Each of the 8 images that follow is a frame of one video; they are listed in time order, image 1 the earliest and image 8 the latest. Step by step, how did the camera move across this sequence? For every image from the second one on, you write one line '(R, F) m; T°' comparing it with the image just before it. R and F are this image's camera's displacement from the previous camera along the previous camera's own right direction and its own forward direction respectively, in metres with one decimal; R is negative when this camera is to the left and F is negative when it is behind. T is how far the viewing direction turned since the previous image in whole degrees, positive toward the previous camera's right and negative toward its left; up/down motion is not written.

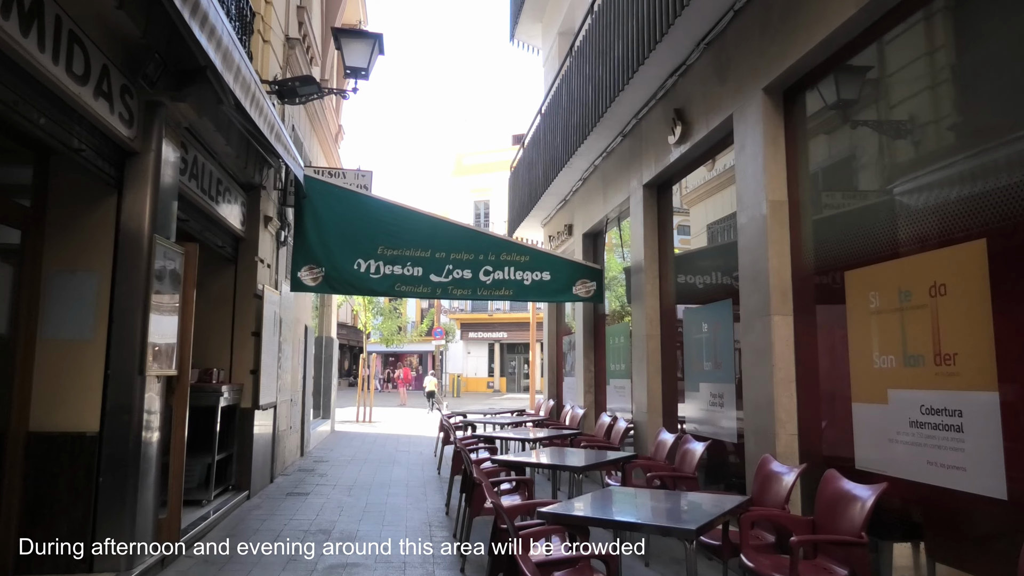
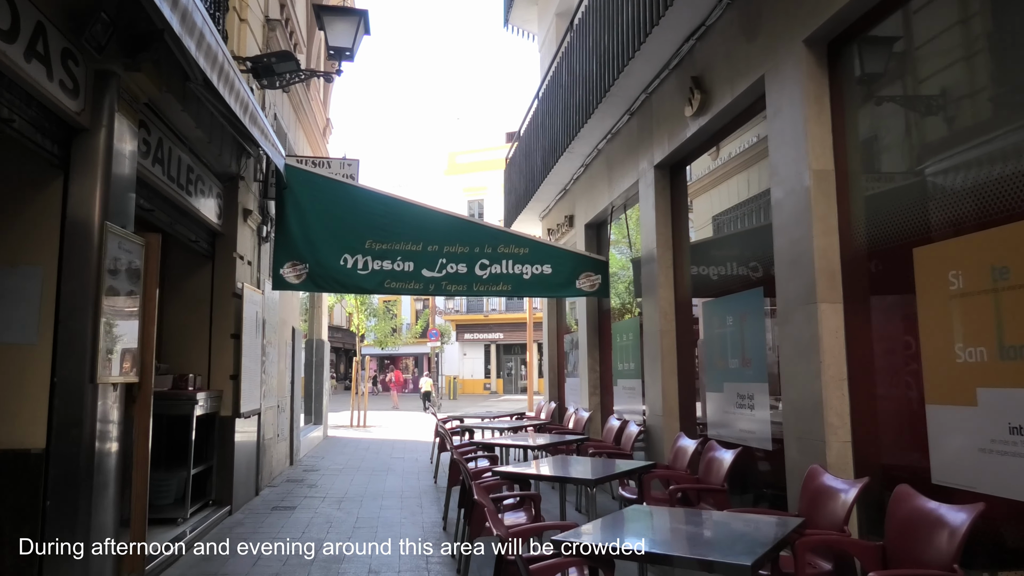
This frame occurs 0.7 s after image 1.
(-0.1, +0.6) m; +1°
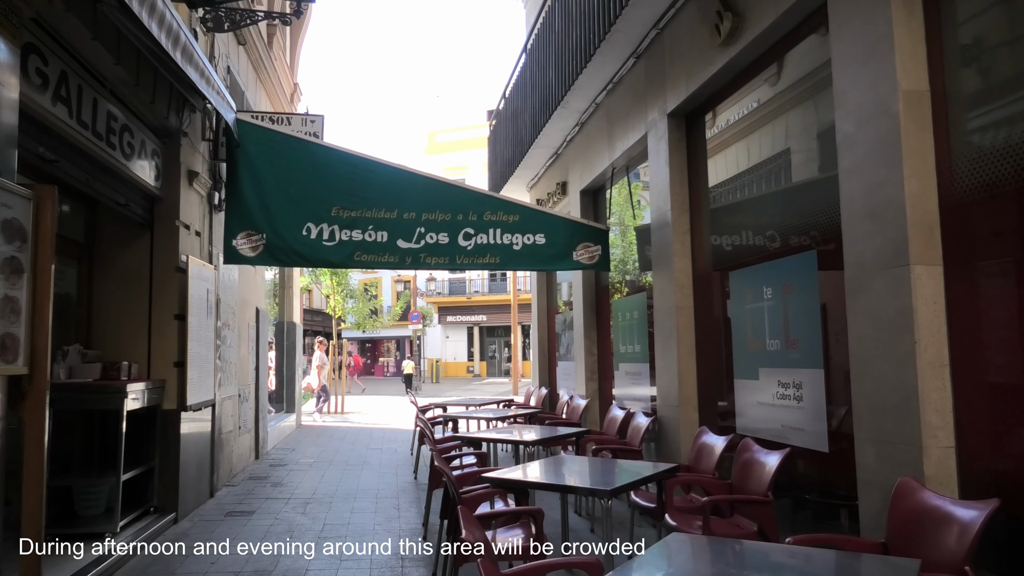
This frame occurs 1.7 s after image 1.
(-0.1, +1.0) m; +2°
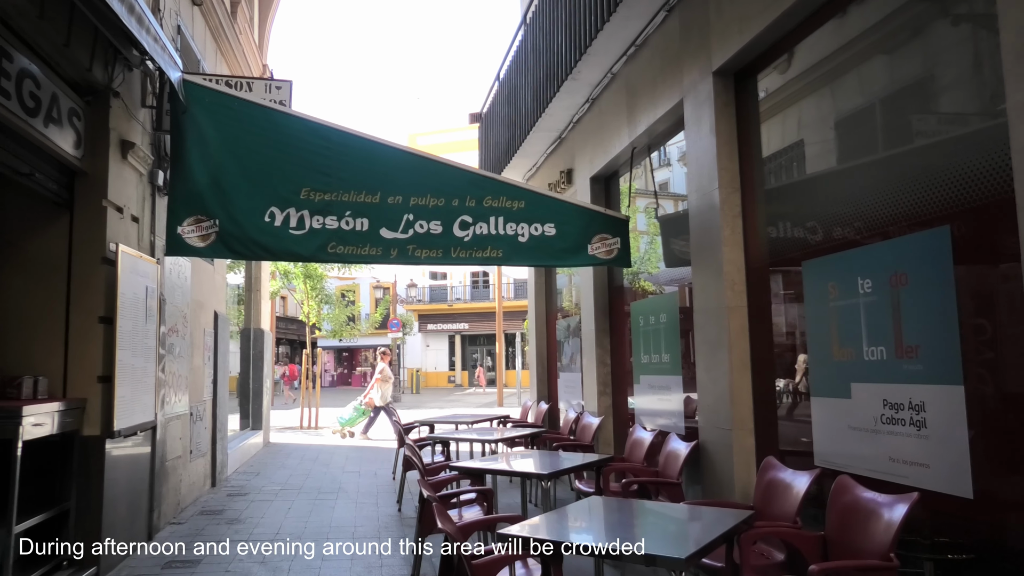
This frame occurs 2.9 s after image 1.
(-0.2, +1.2) m; +2°
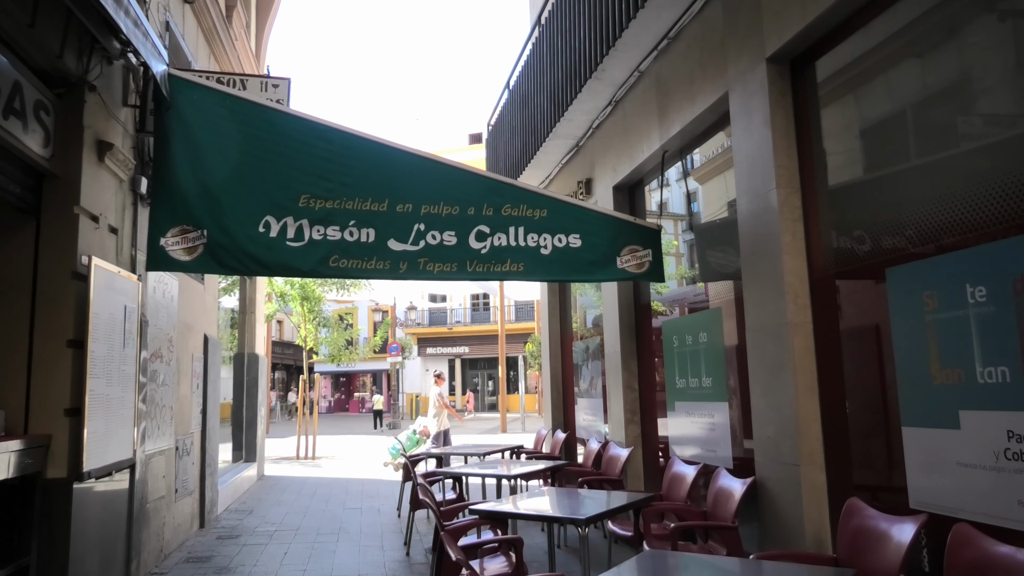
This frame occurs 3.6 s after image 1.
(-0.2, +0.6) m; 0°
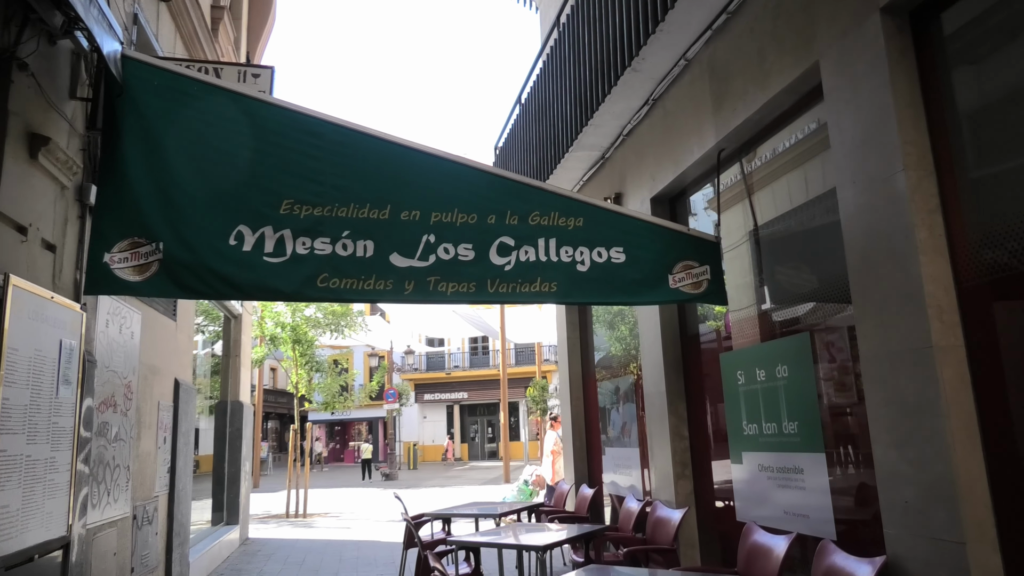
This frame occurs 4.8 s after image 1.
(-0.2, +1.0) m; 0°
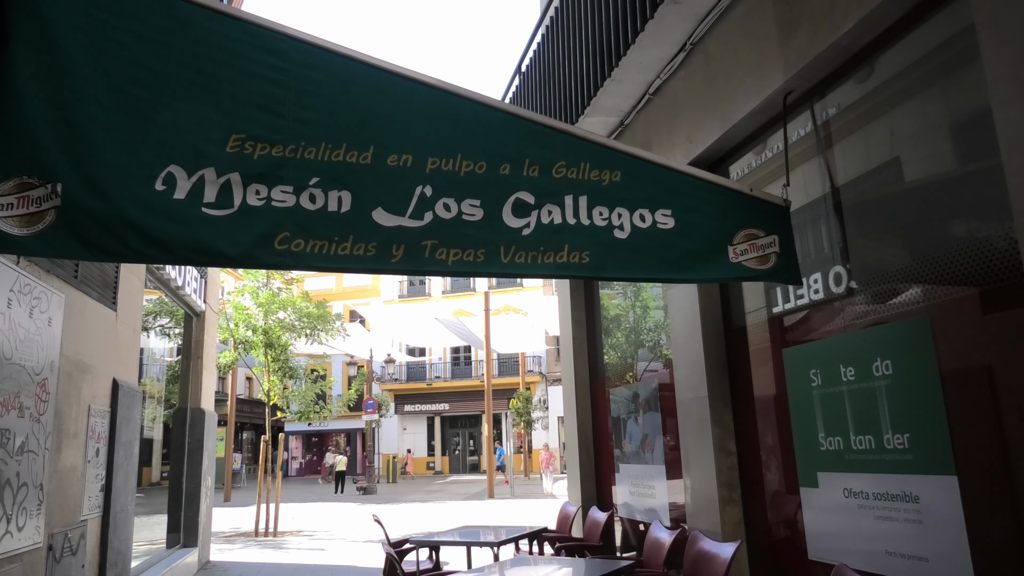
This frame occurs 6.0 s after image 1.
(-0.2, +1.0) m; +2°
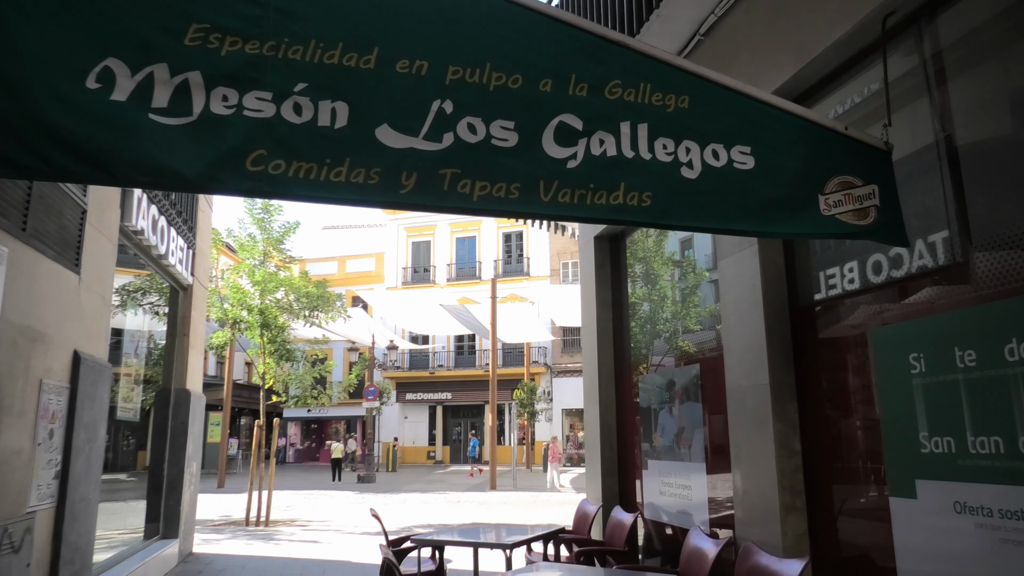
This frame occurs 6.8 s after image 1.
(-0.1, +0.7) m; 0°
